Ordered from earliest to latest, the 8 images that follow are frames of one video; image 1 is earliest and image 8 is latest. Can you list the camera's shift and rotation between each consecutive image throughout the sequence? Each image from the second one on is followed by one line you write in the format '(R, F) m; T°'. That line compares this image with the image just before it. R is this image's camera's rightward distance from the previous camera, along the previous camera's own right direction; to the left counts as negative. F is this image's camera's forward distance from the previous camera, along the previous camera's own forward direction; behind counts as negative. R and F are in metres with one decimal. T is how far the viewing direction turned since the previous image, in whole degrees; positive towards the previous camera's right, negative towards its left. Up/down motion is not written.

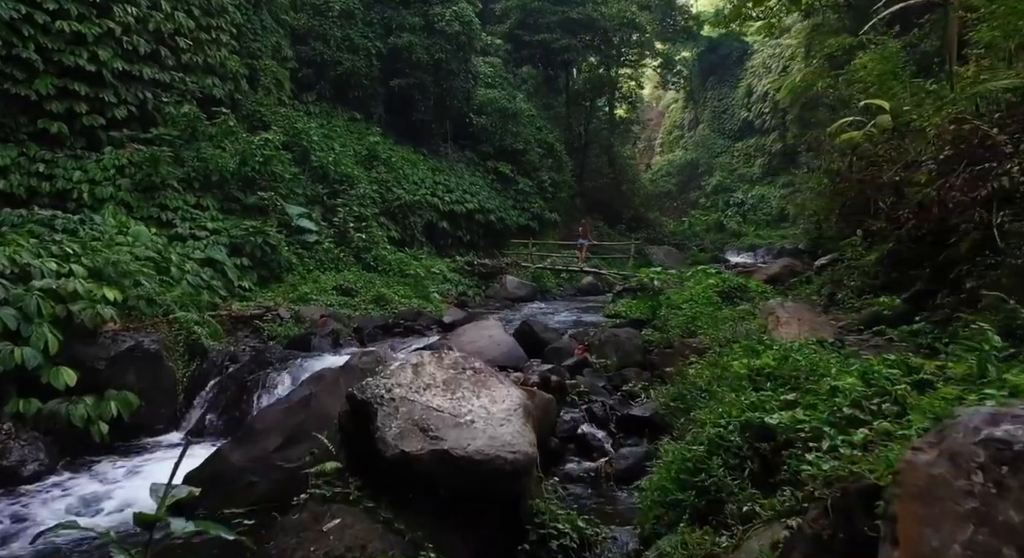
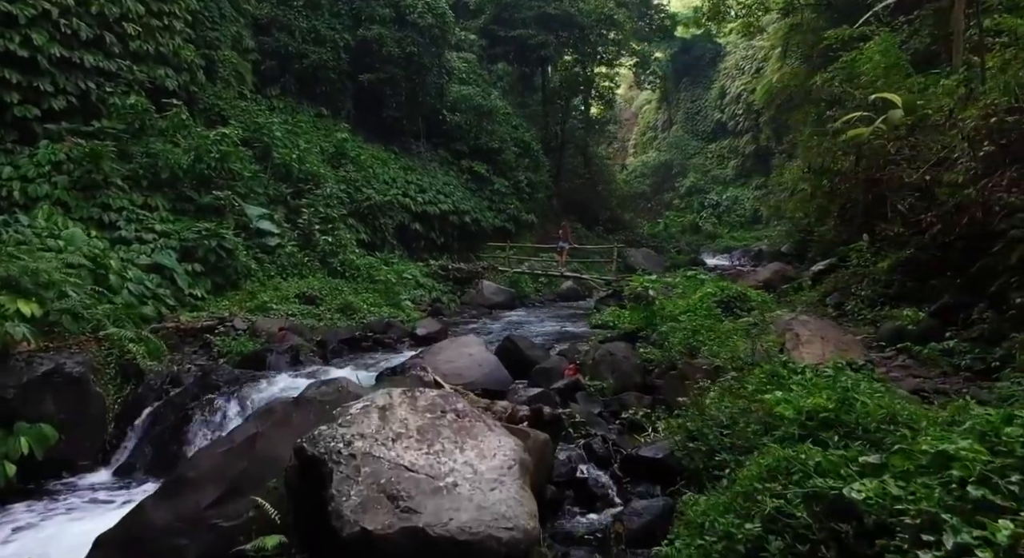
(-0.1, +0.7) m; +2°
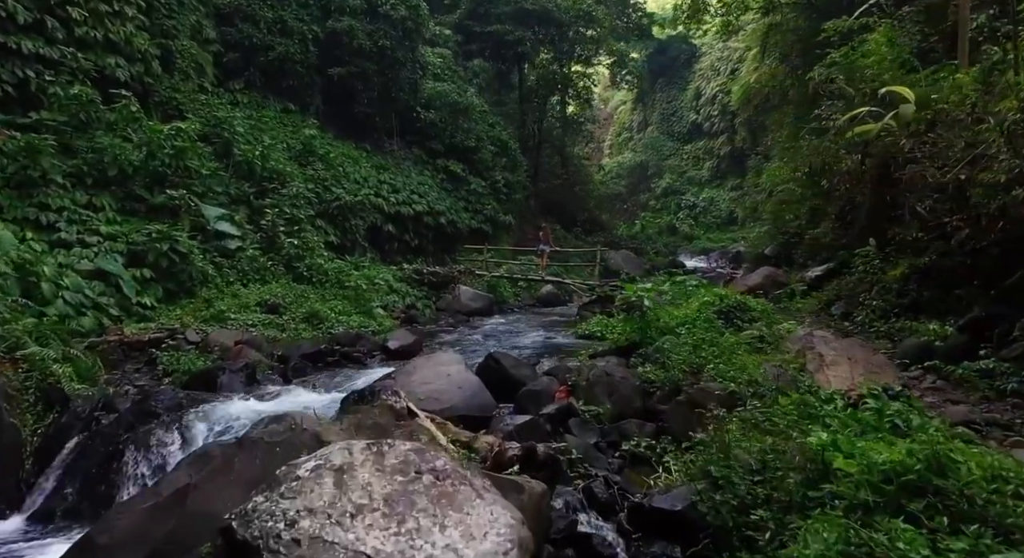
(-0.1, +0.6) m; +2°
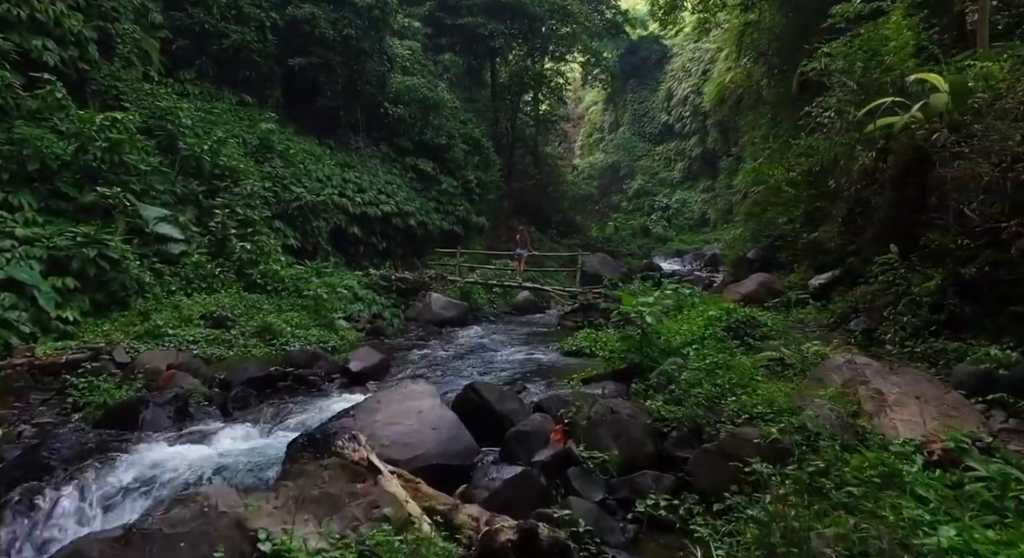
(-0.1, +0.9) m; +3°
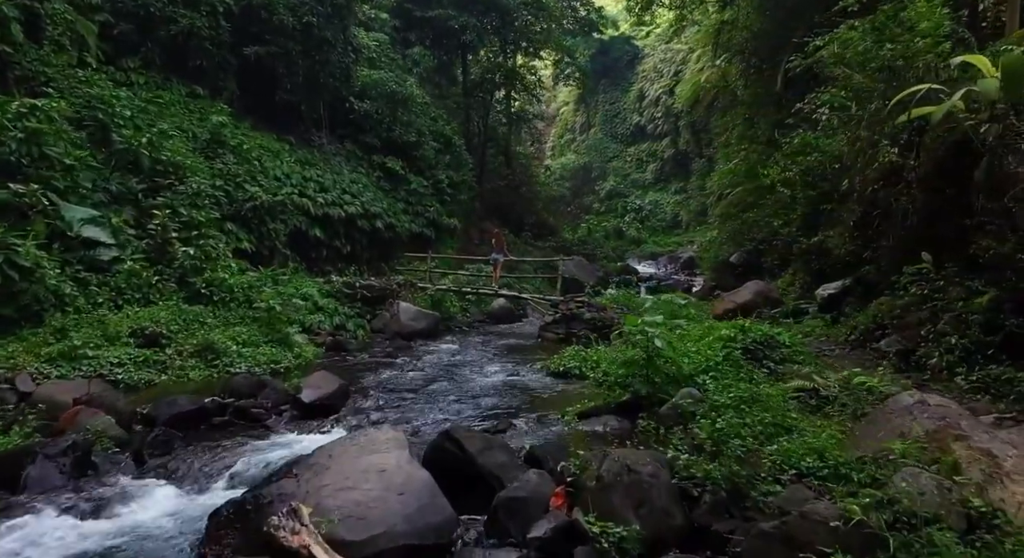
(-0.1, +0.9) m; +3°
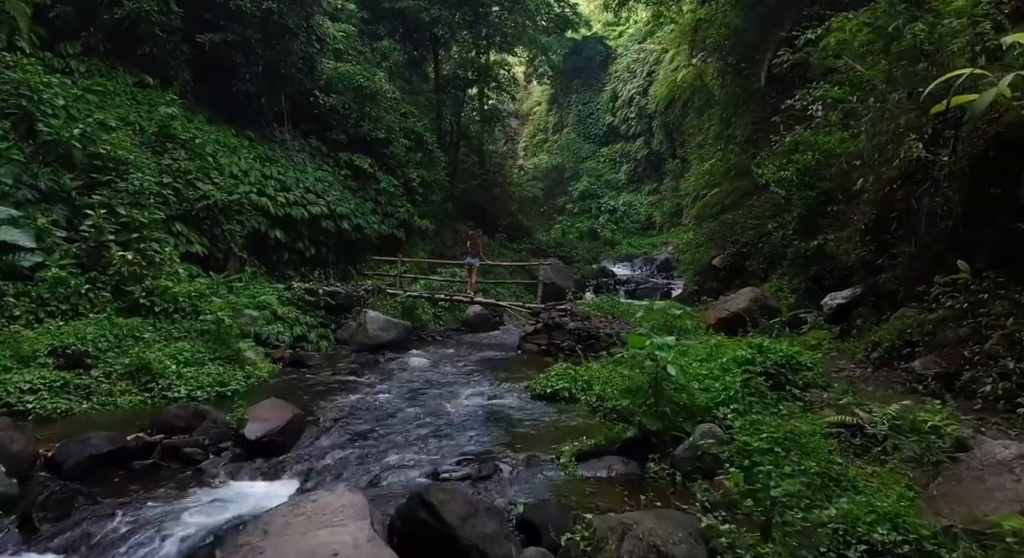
(-0.1, +0.8) m; +3°
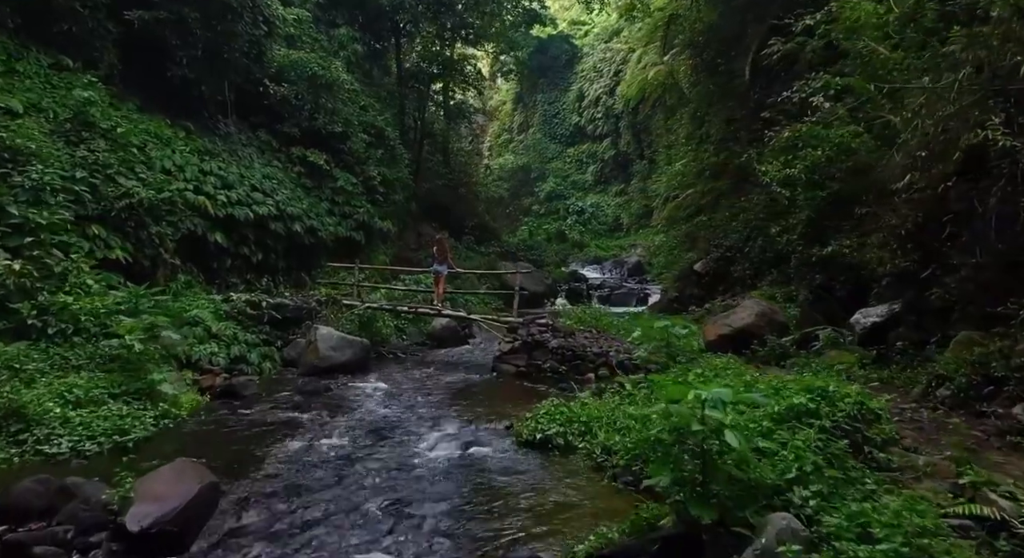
(-0.1, +1.2) m; +3°
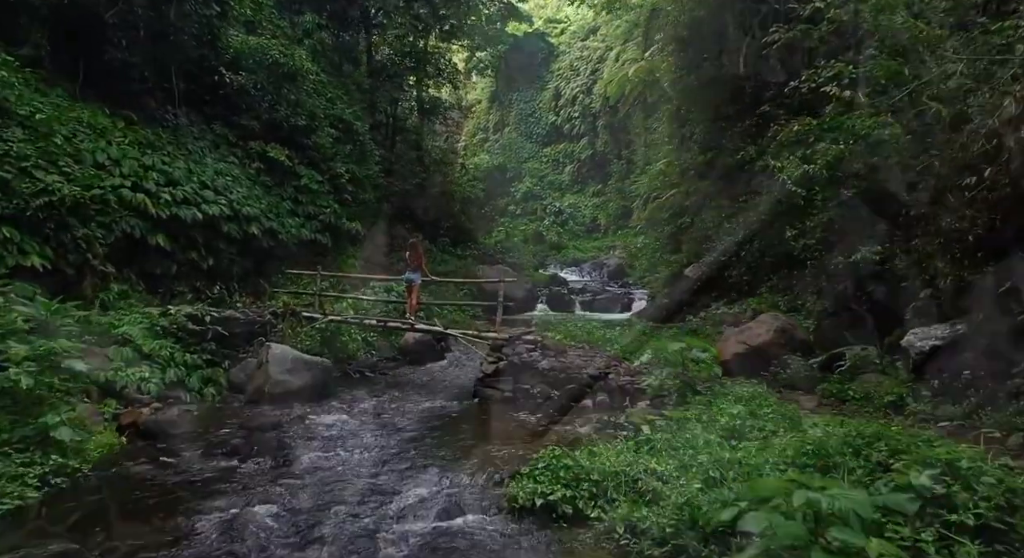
(-0.1, +1.1) m; +2°
